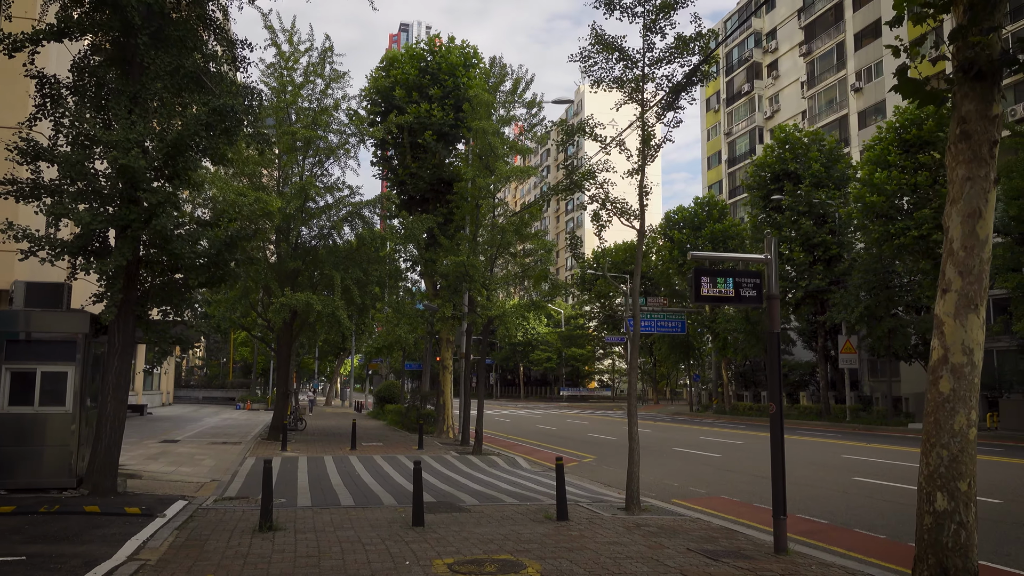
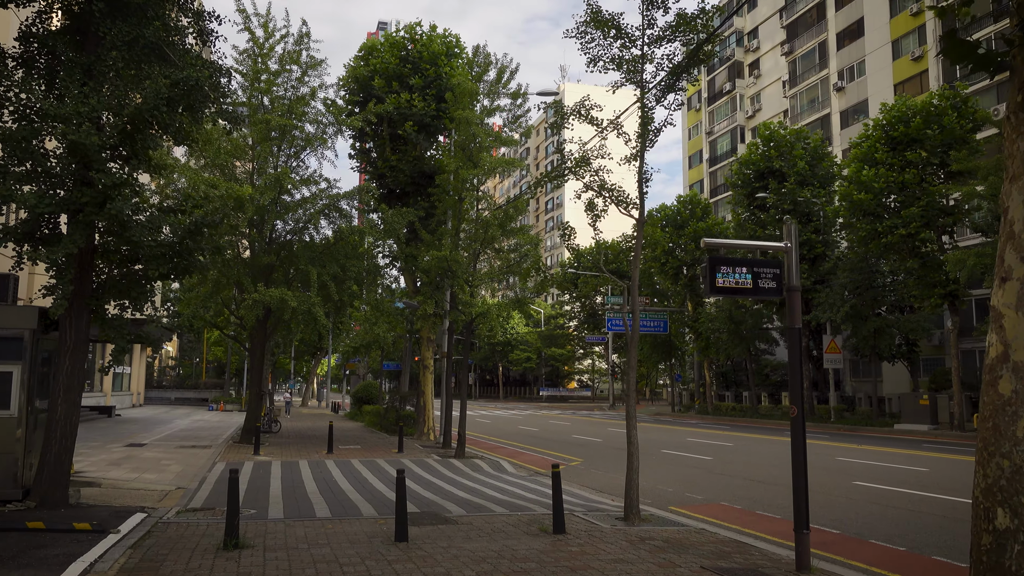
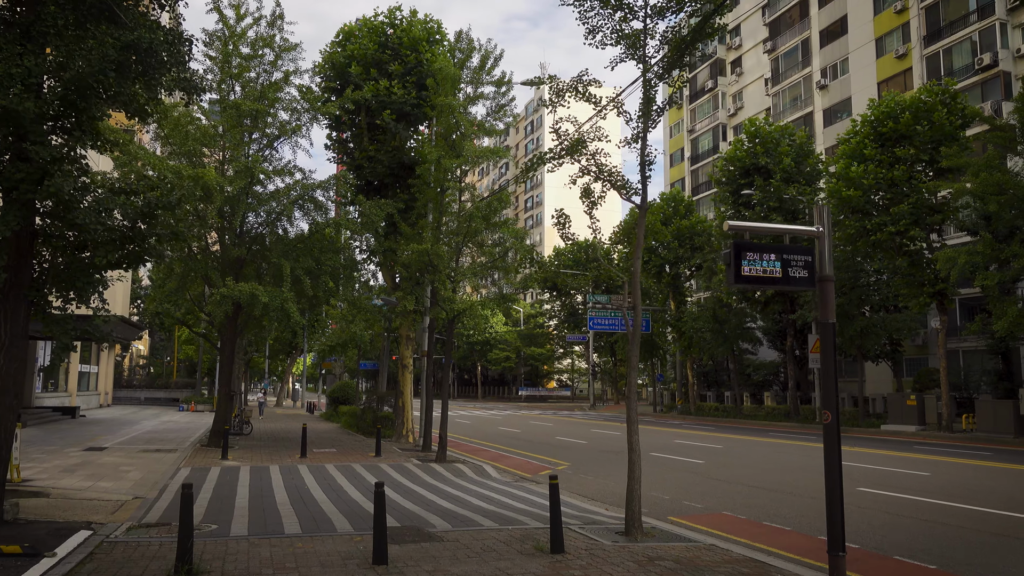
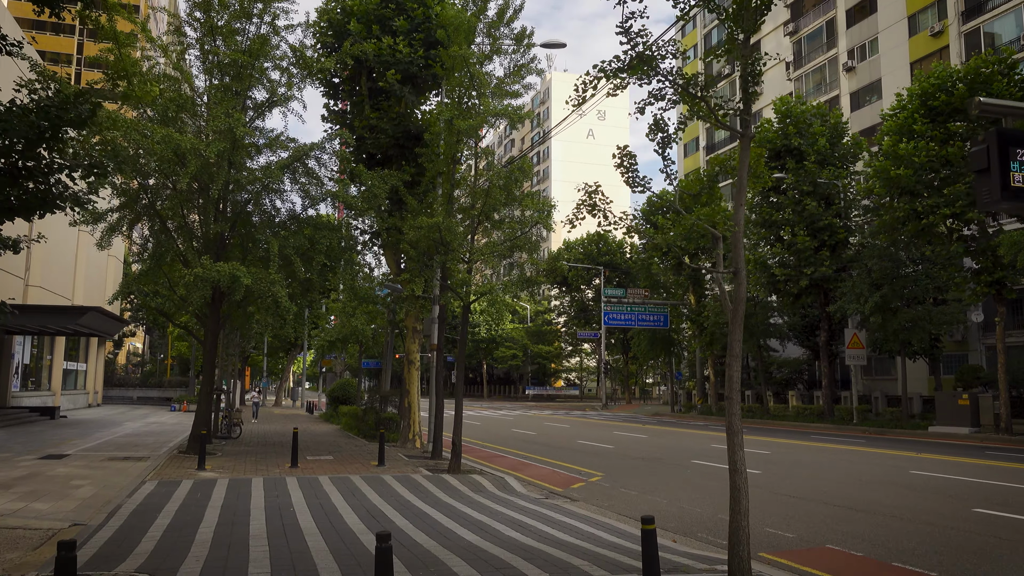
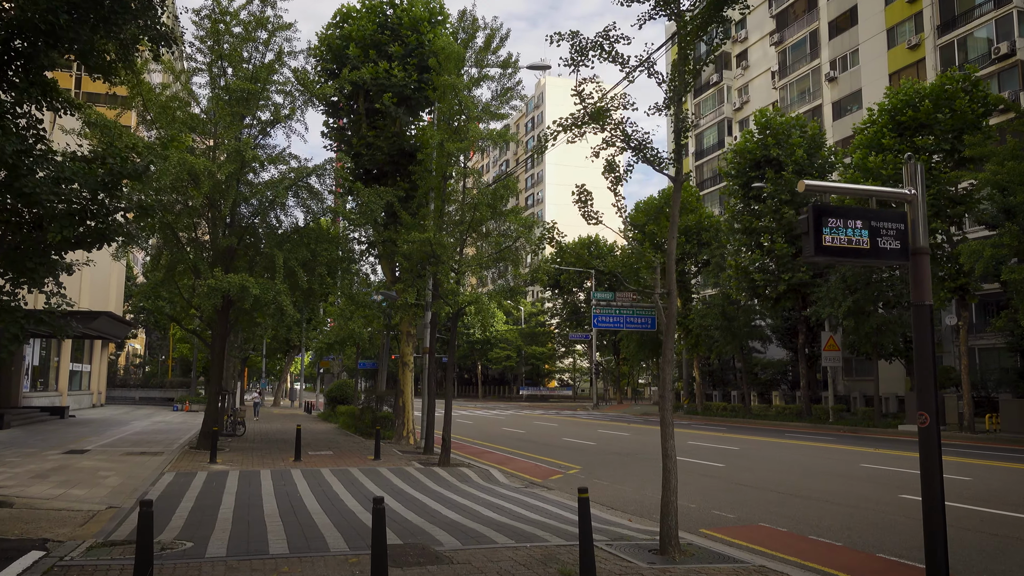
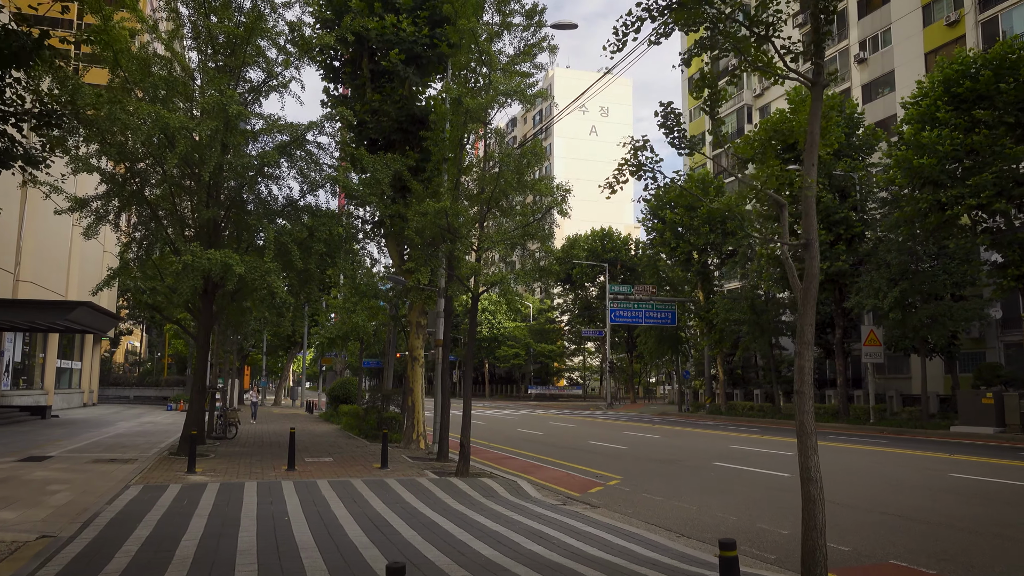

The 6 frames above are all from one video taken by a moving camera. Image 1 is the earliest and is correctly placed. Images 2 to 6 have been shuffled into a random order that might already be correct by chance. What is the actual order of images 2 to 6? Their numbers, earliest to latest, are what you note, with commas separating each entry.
2, 3, 5, 4, 6
